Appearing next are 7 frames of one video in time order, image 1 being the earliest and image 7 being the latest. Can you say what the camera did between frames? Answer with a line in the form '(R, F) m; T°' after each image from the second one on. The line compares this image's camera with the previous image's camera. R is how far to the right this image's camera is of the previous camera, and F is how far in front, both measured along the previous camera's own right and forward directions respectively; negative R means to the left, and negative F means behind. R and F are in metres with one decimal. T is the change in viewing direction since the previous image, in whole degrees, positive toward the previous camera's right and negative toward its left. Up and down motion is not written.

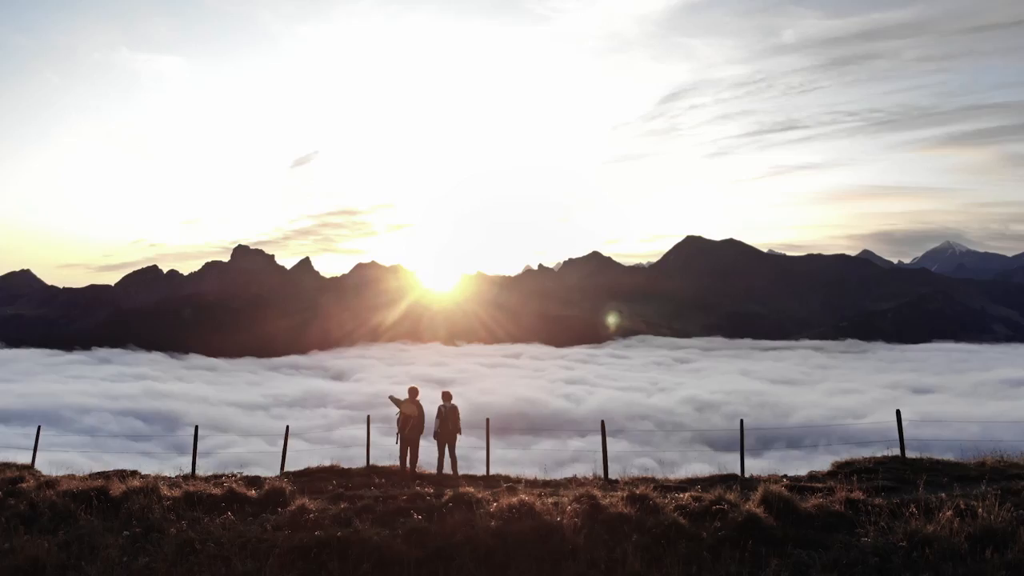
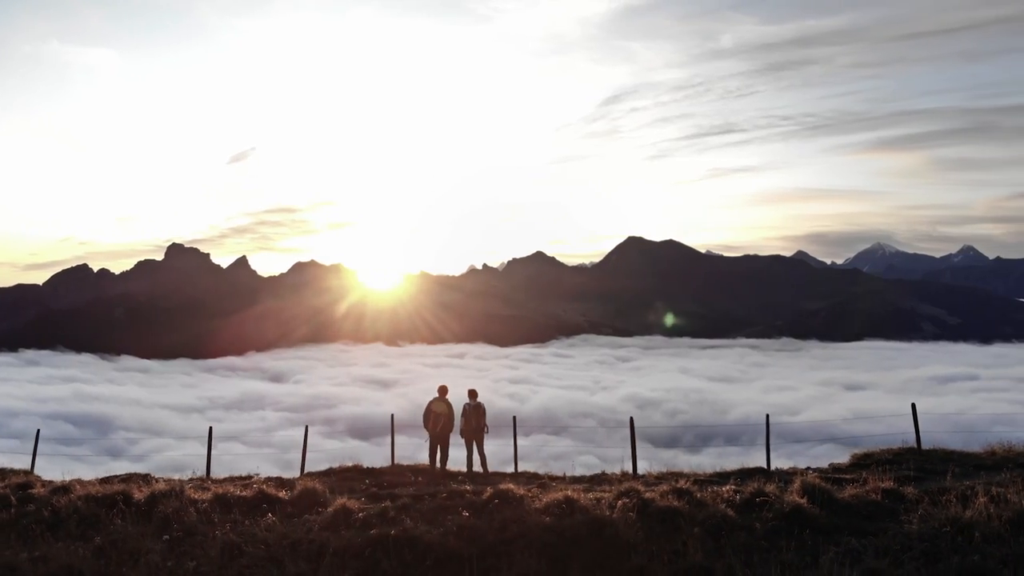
(-1.1, -0.1) m; +4°
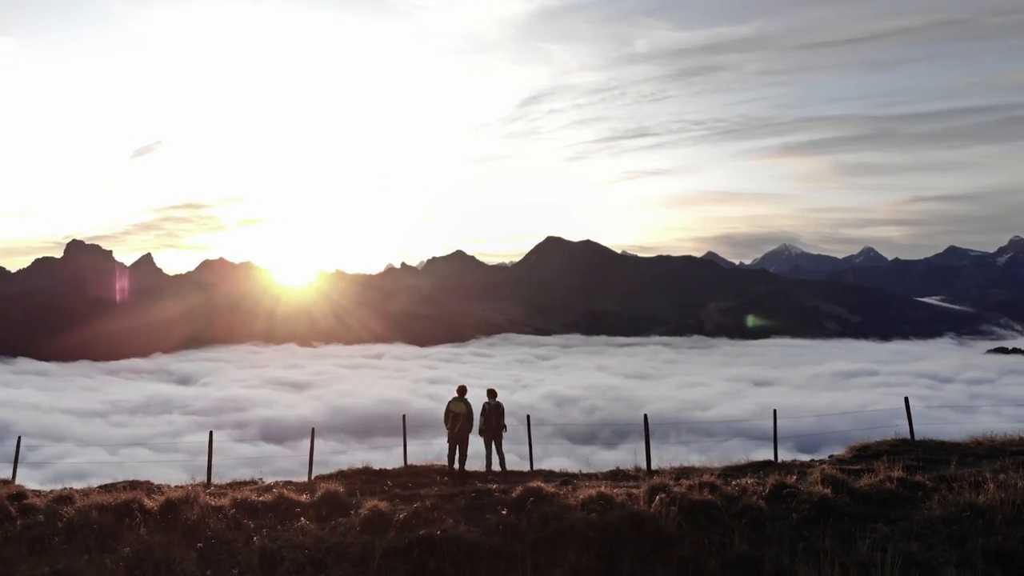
(-1.3, 0.0) m; +6°
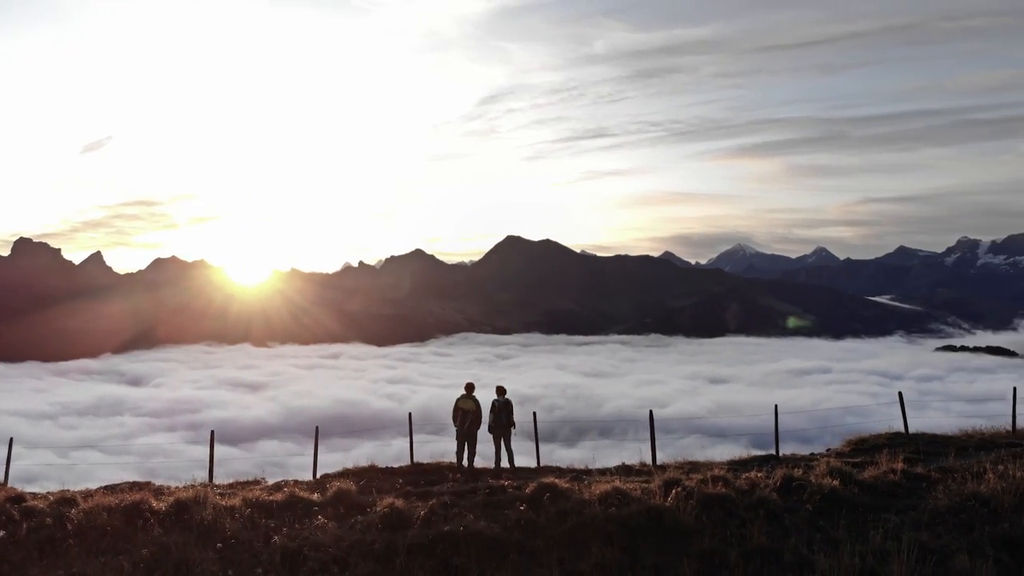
(-0.7, -0.1) m; +3°
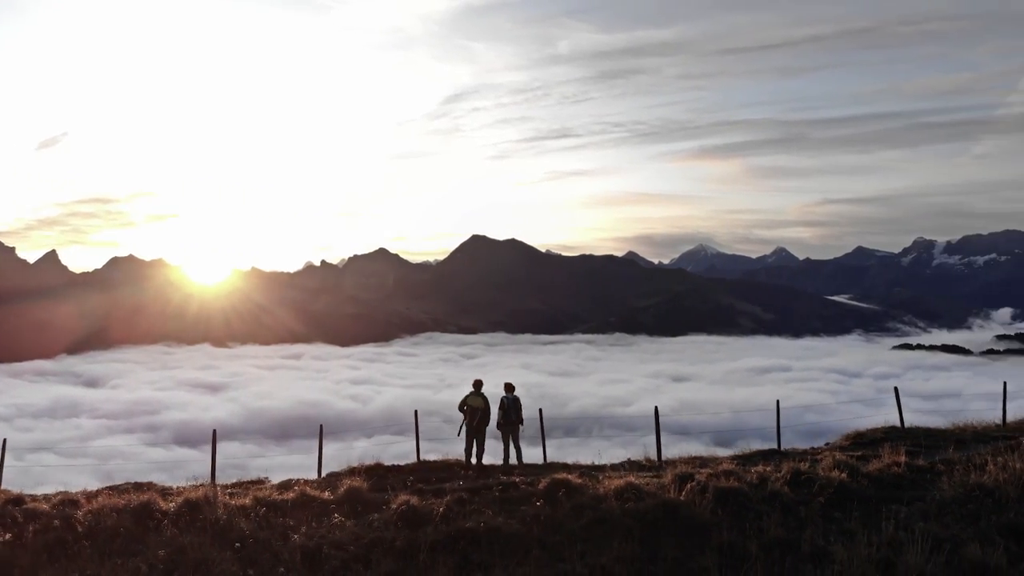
(-0.6, 0.0) m; +3°
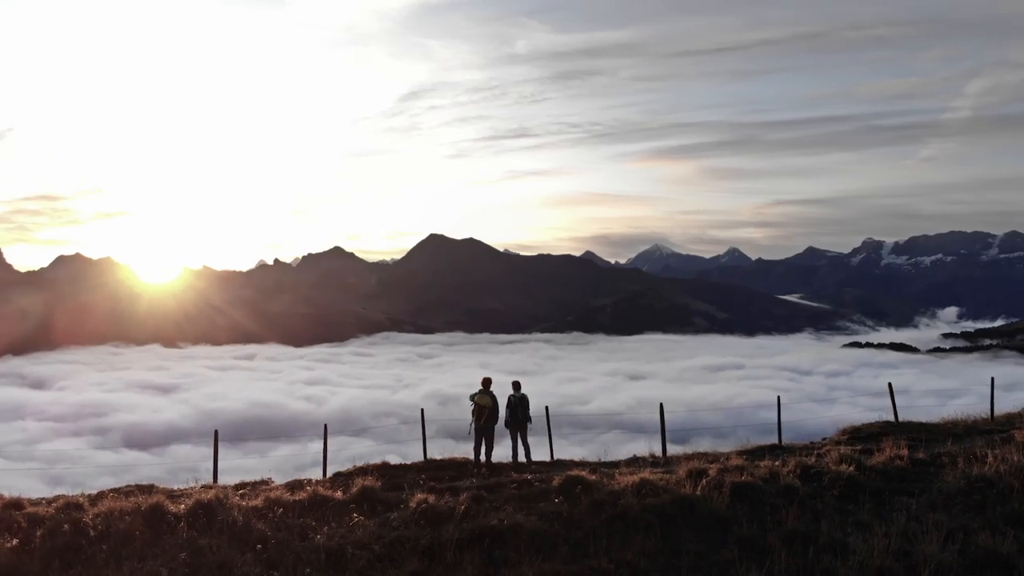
(-0.7, 0.0) m; +3°
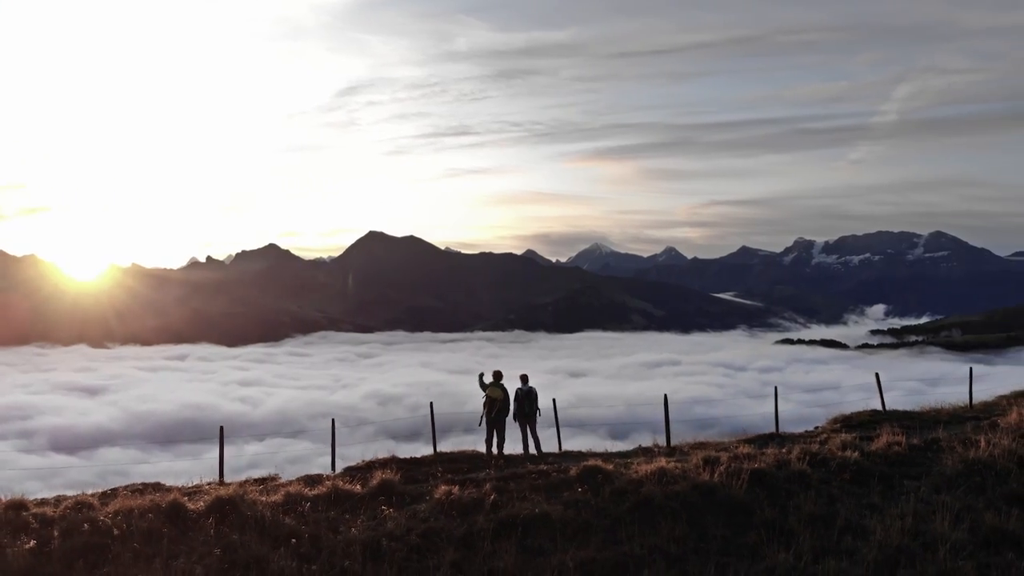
(-1.0, -0.1) m; +4°
